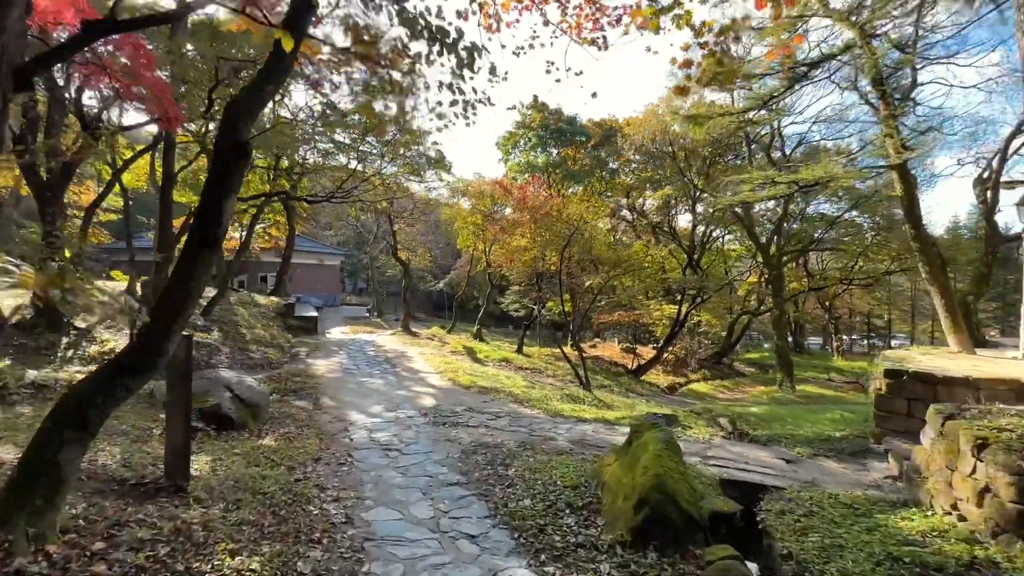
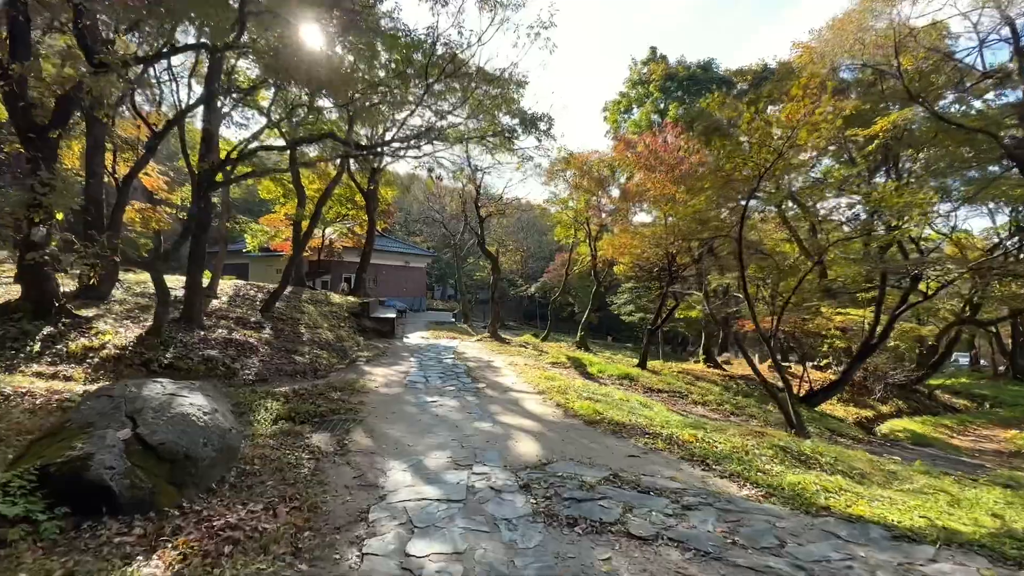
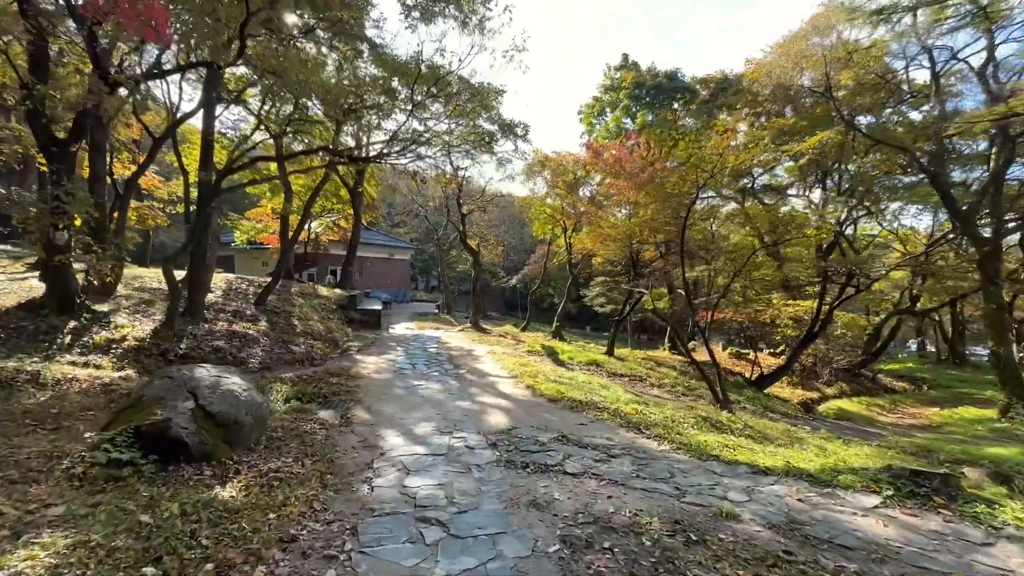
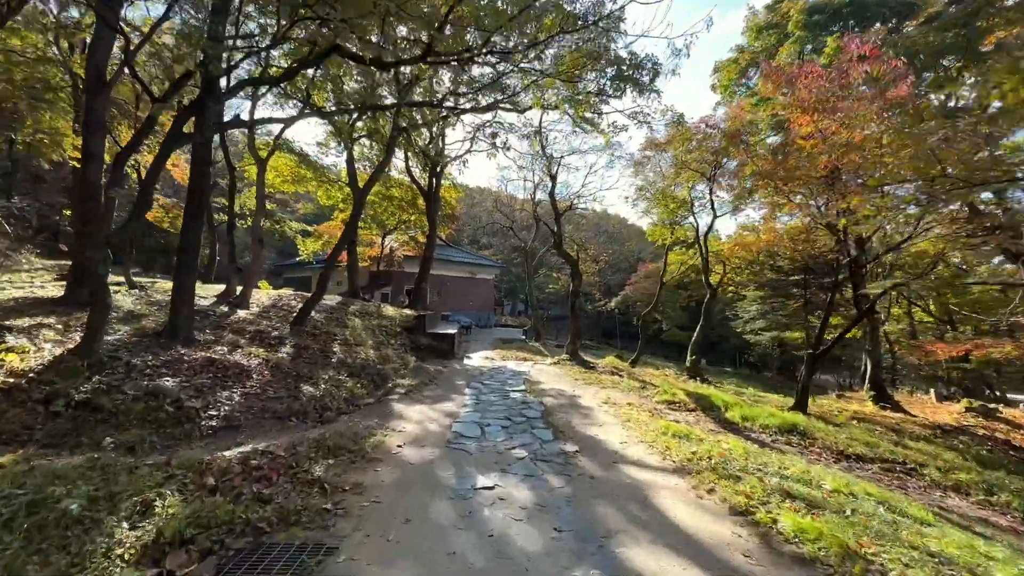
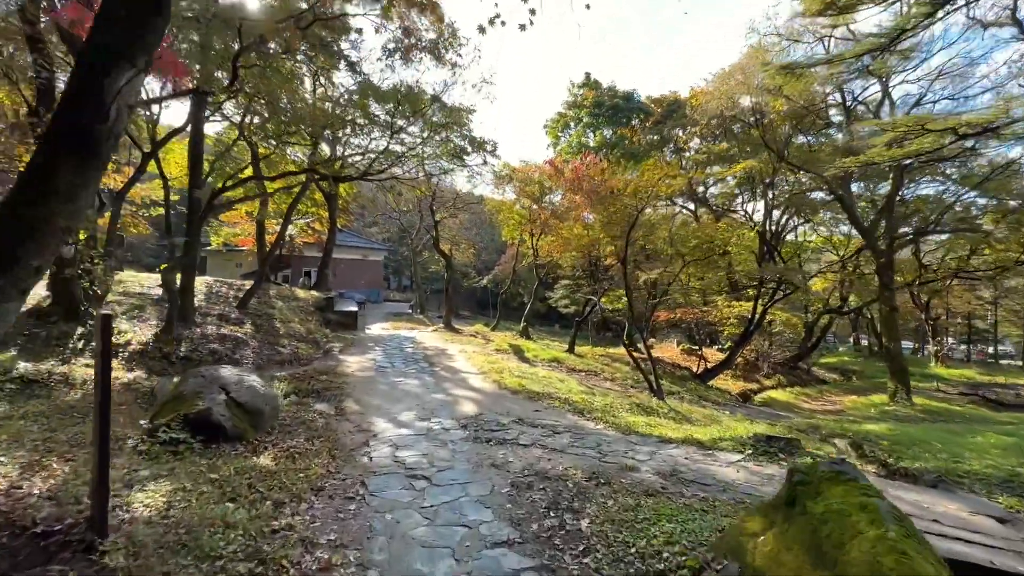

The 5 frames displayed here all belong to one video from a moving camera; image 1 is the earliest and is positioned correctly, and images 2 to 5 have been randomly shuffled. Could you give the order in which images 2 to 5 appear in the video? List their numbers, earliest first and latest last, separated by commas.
5, 3, 2, 4
